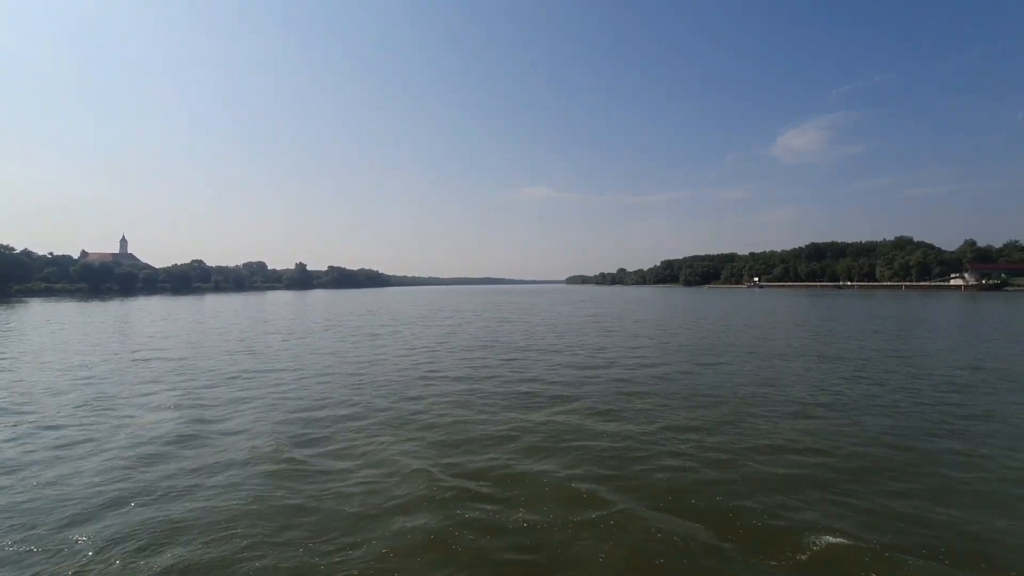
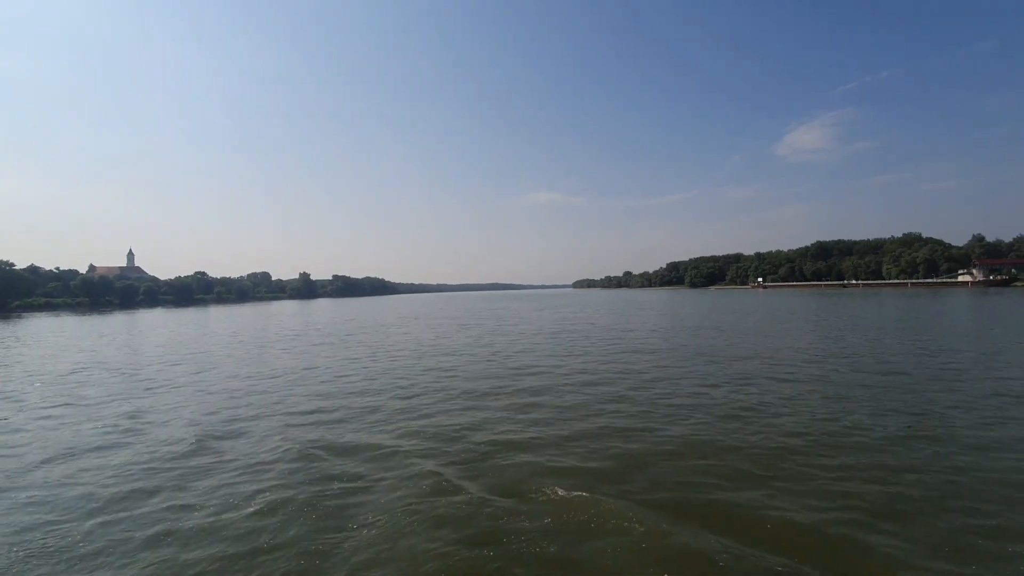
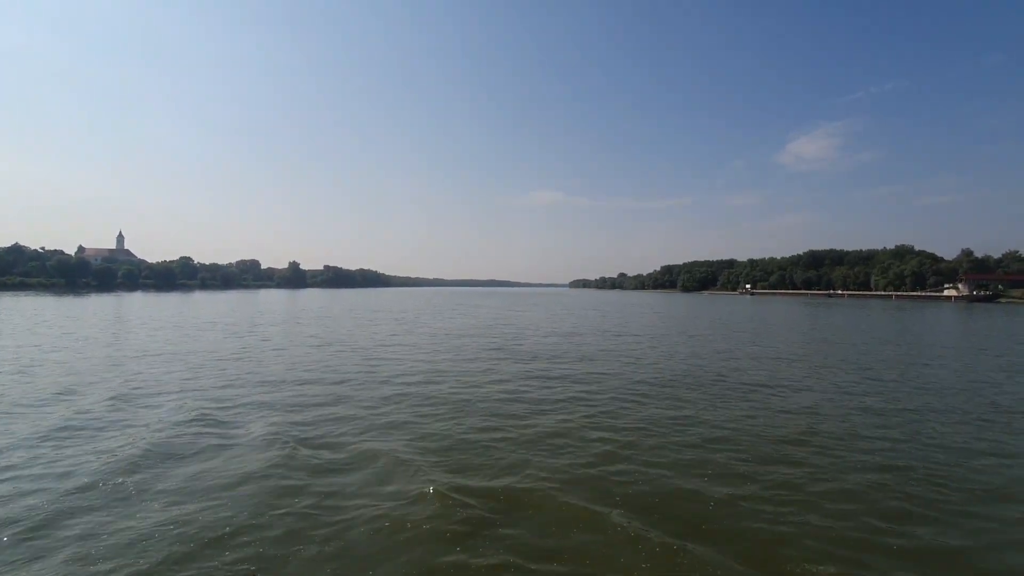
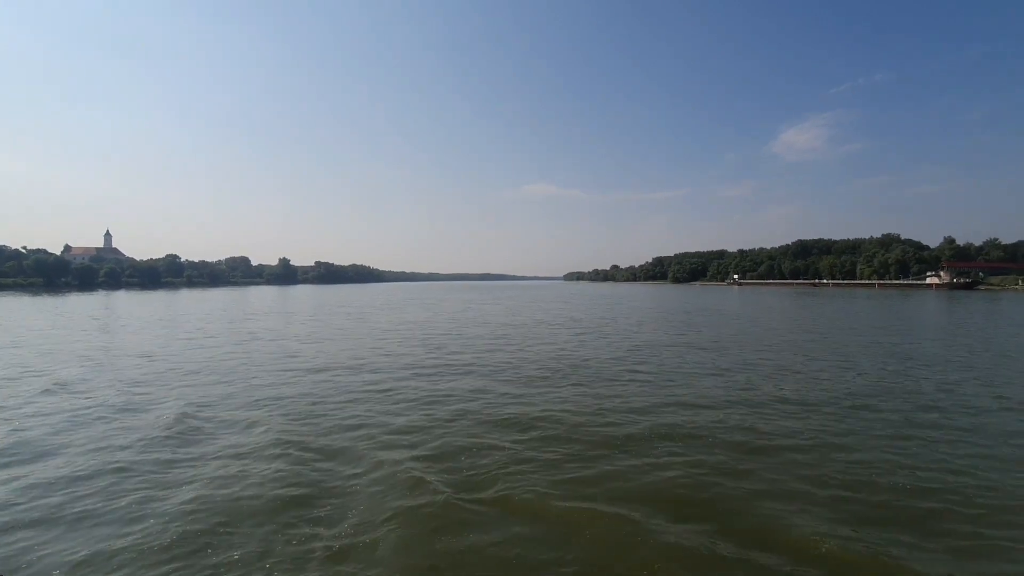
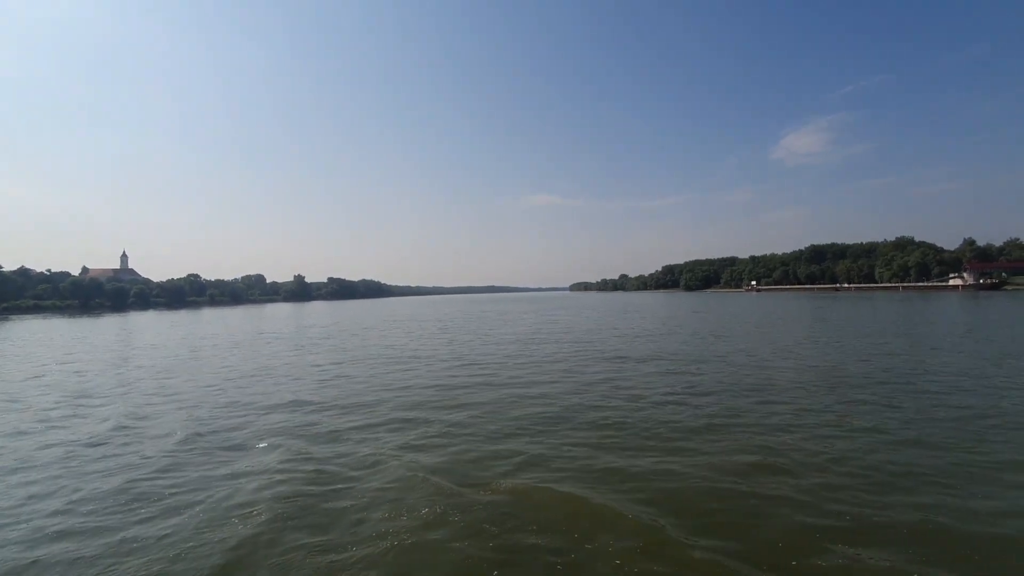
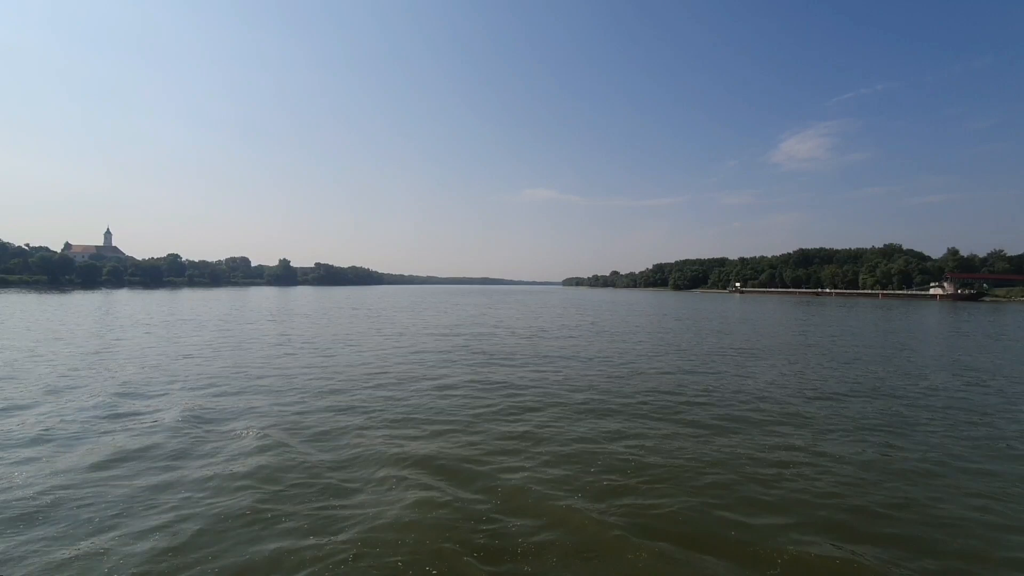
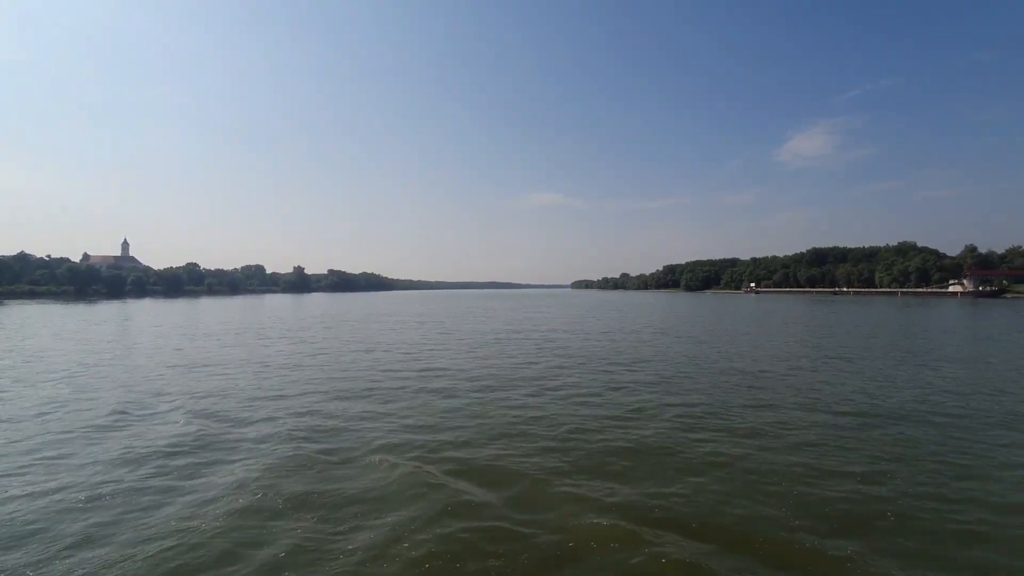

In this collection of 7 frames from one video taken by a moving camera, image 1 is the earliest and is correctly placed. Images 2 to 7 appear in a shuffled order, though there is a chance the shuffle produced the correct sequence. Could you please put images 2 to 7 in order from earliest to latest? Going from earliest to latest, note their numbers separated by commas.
2, 5, 7, 3, 6, 4
